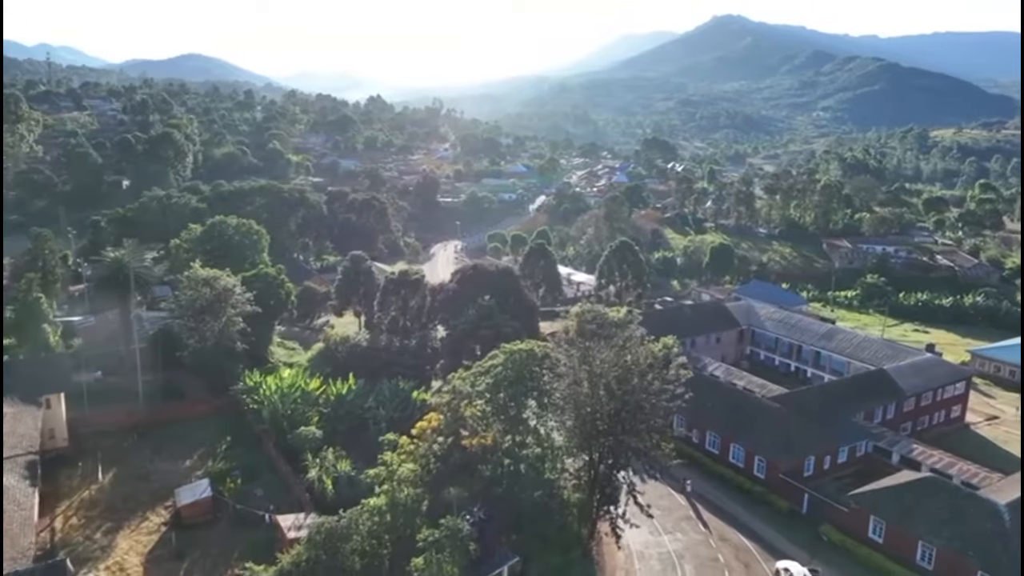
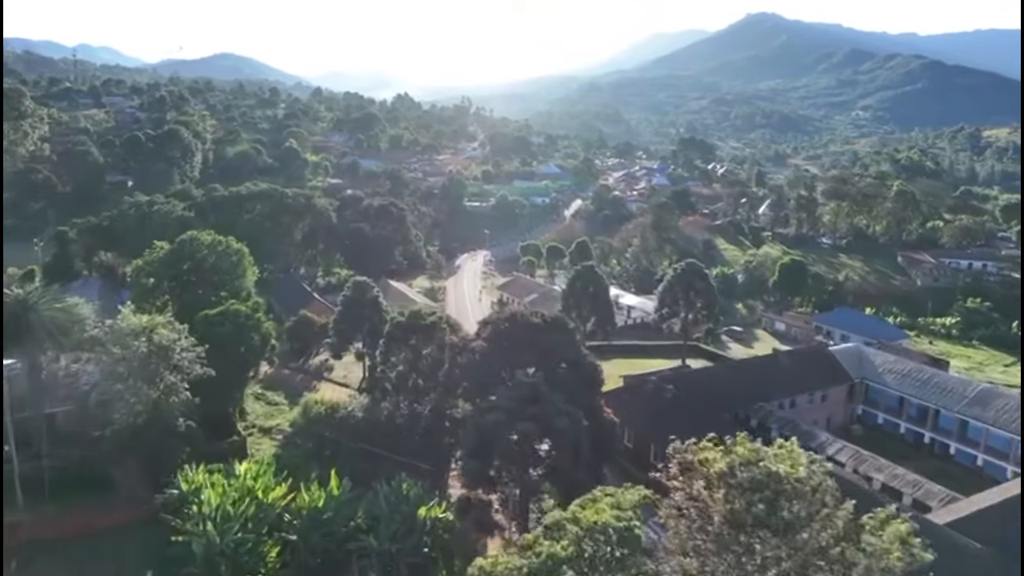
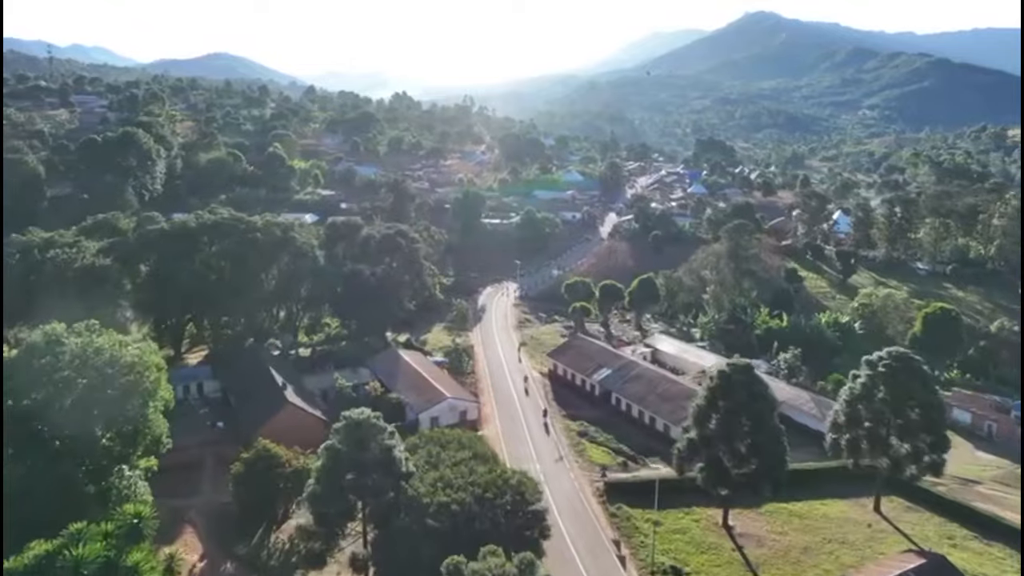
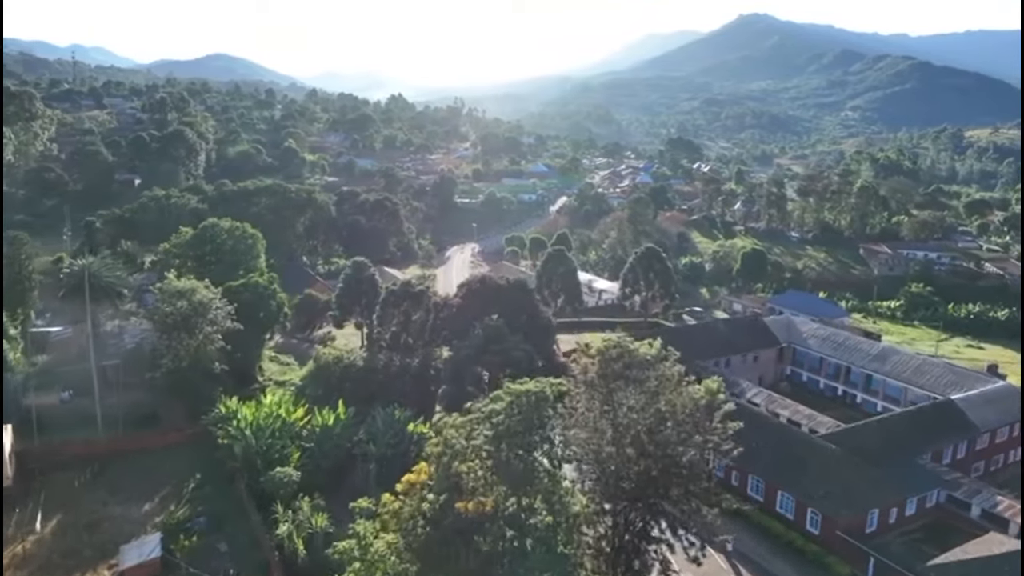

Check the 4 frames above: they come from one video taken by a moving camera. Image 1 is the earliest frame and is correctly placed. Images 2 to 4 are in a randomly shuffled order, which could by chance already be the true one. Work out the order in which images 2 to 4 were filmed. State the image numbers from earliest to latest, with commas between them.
4, 2, 3
